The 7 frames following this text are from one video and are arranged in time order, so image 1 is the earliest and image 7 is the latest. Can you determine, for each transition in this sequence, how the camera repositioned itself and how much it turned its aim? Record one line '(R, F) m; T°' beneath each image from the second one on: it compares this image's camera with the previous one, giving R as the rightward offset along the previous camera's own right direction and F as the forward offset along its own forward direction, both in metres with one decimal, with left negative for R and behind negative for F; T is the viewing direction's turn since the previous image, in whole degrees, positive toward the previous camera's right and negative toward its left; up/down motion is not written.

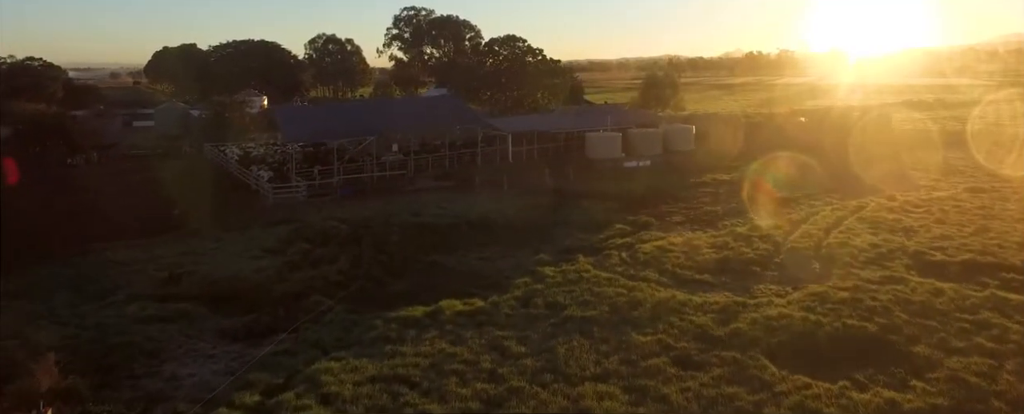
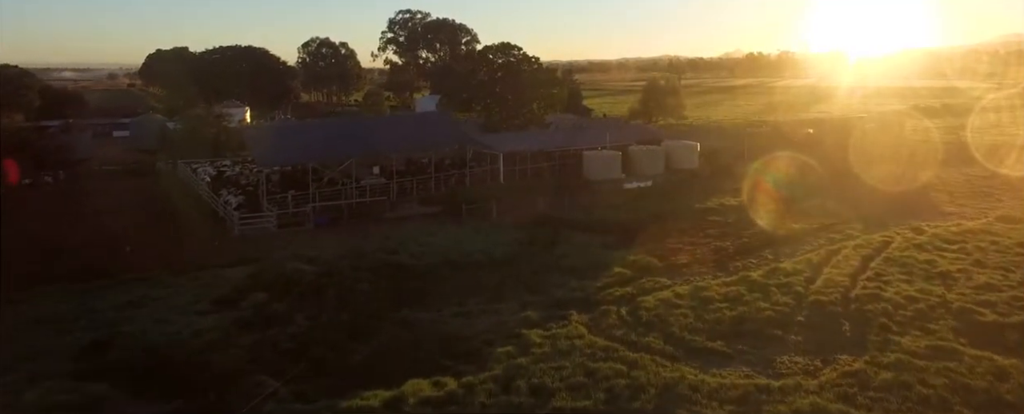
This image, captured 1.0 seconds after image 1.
(+0.2, +1.5) m; 0°
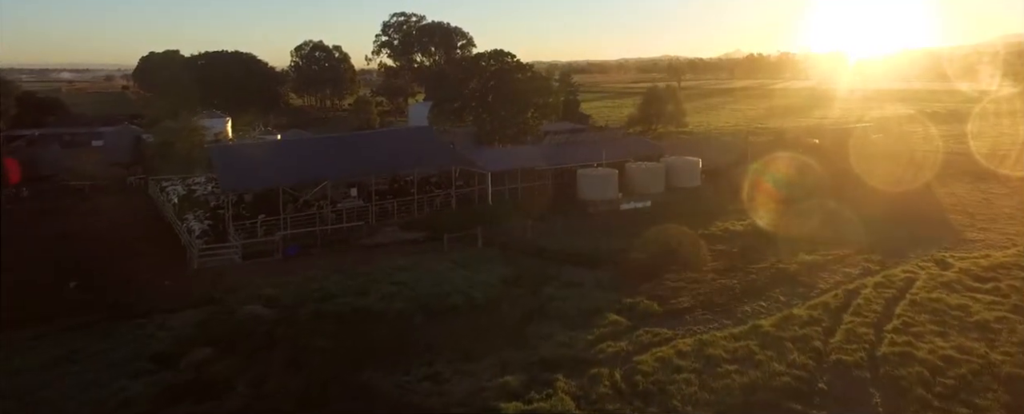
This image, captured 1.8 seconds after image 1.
(+0.3, +1.3) m; 0°
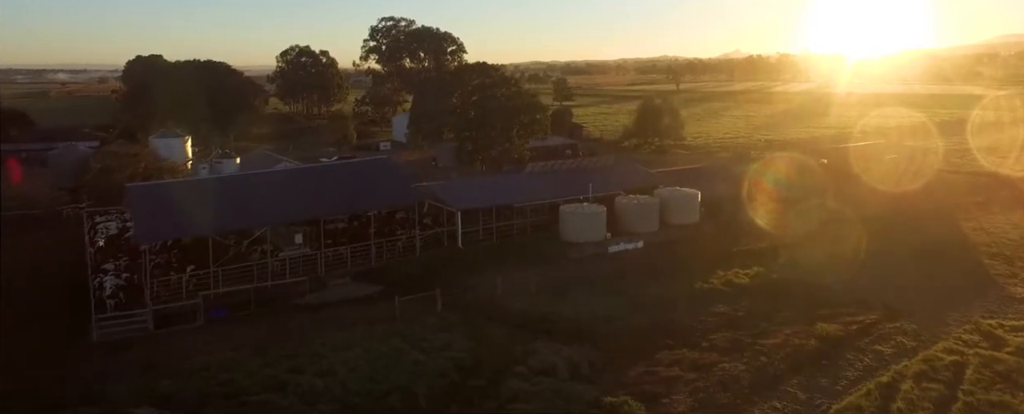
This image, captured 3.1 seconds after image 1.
(+0.6, +2.3) m; 0°
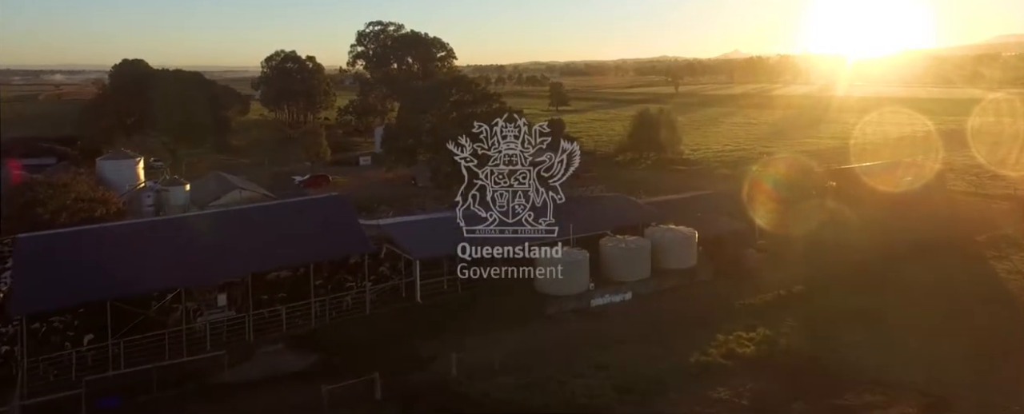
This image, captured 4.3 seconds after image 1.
(+0.7, +2.3) m; 0°
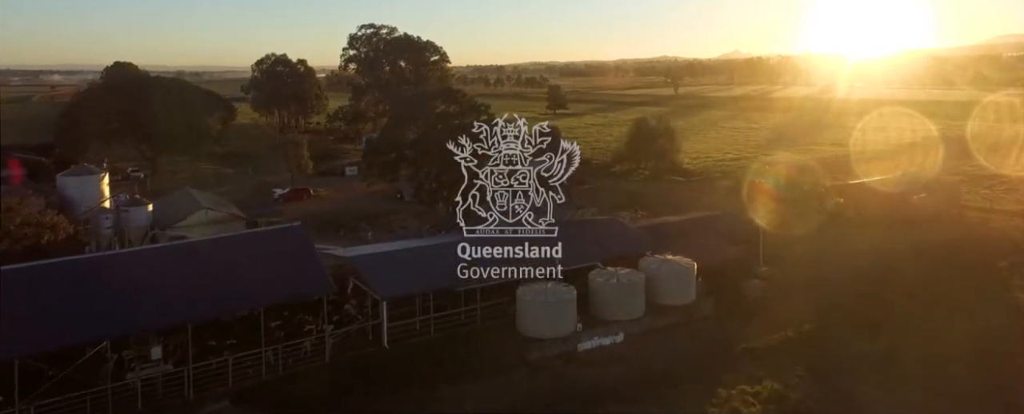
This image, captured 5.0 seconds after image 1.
(+0.4, +1.5) m; 0°
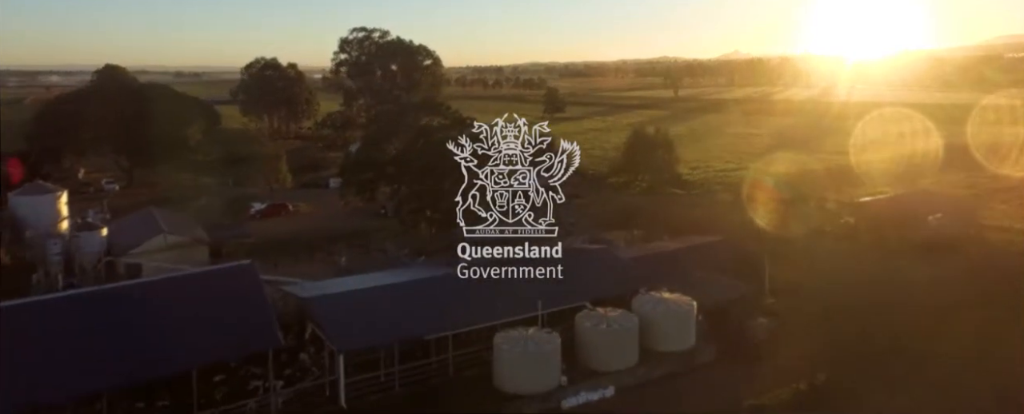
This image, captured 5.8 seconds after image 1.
(+0.4, +1.5) m; 0°
